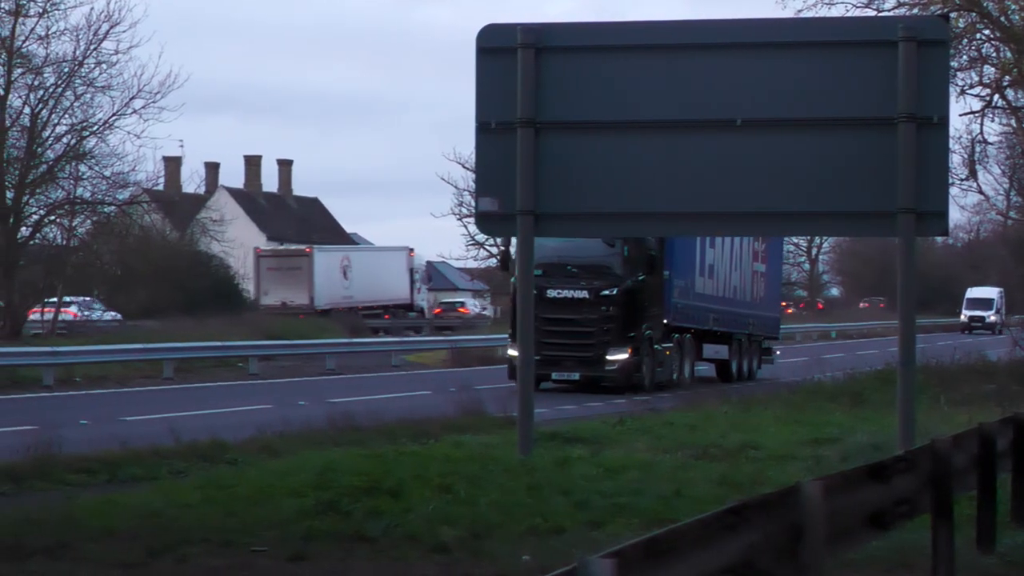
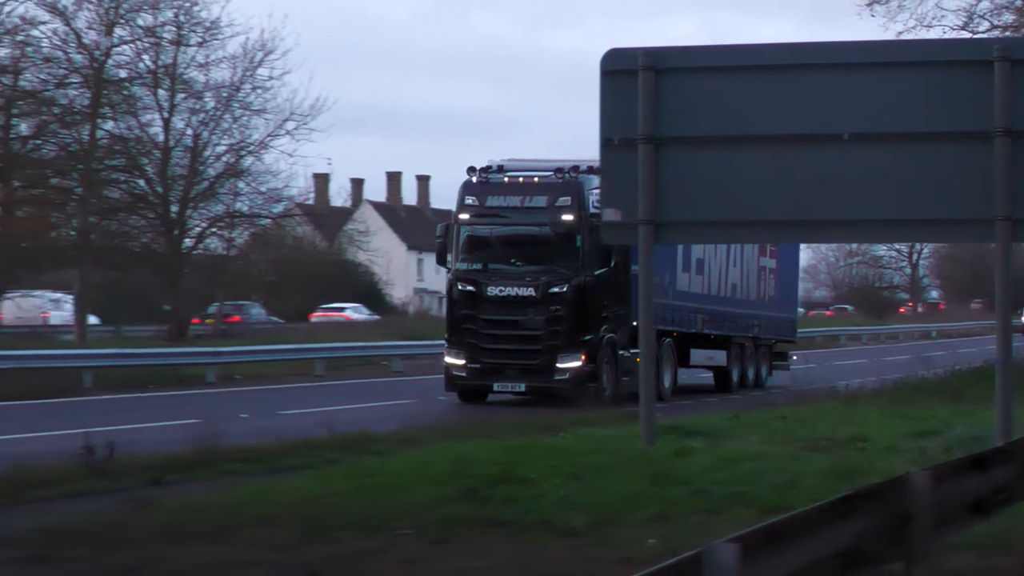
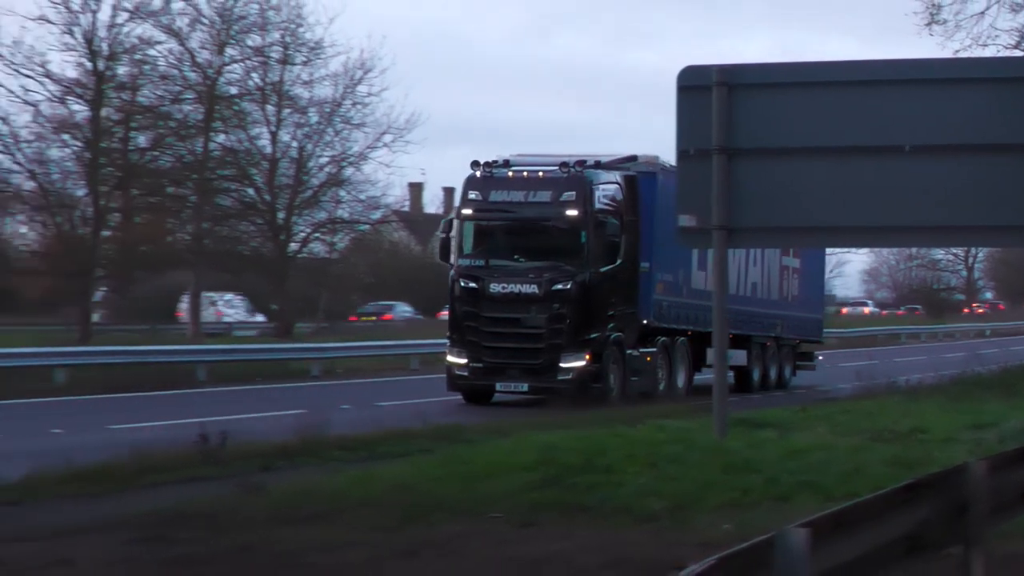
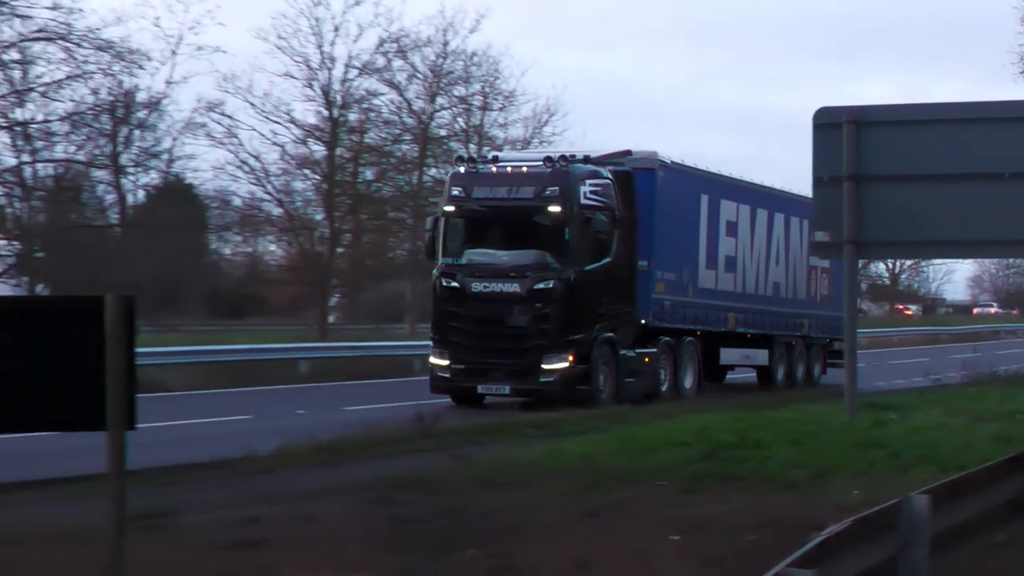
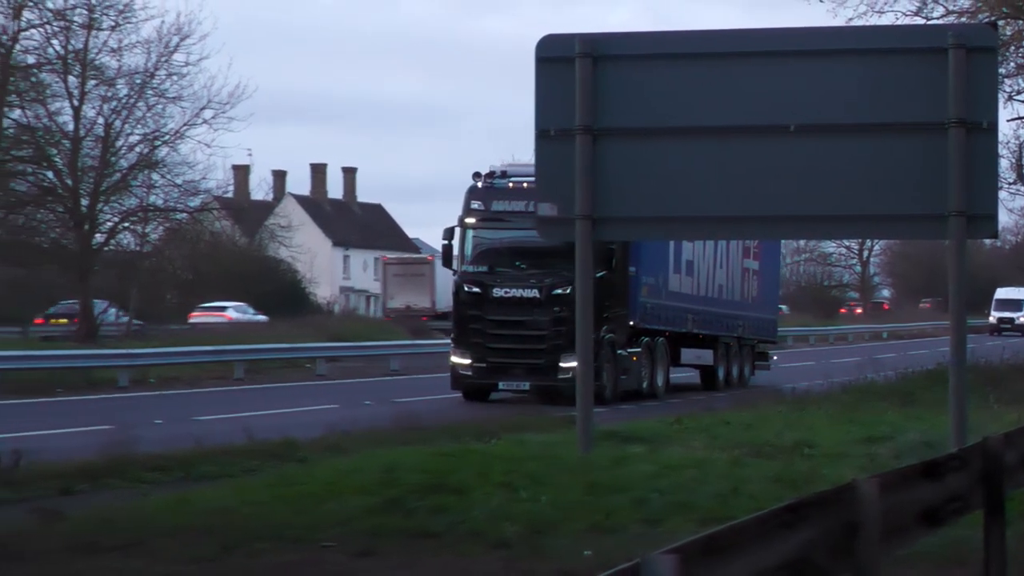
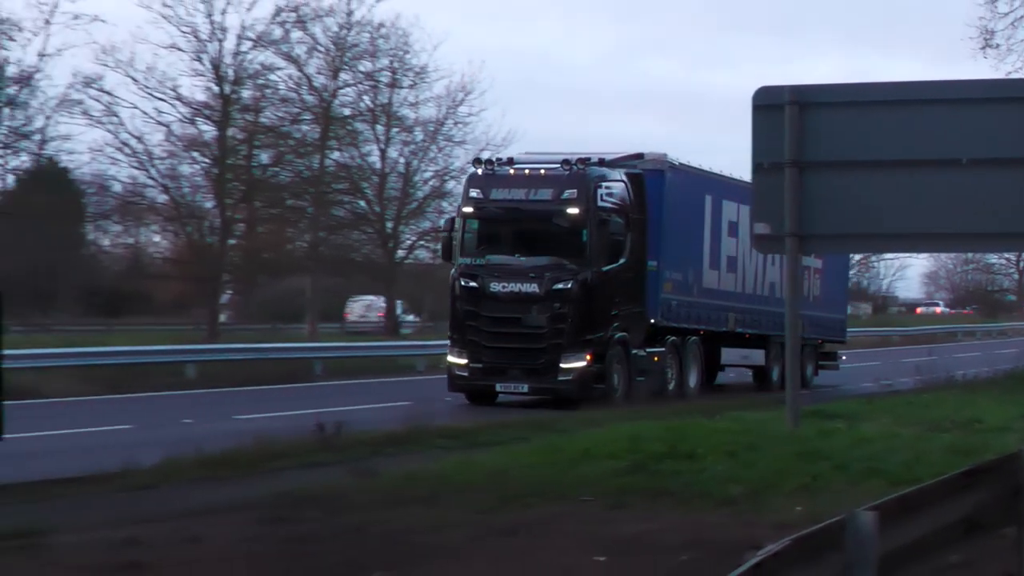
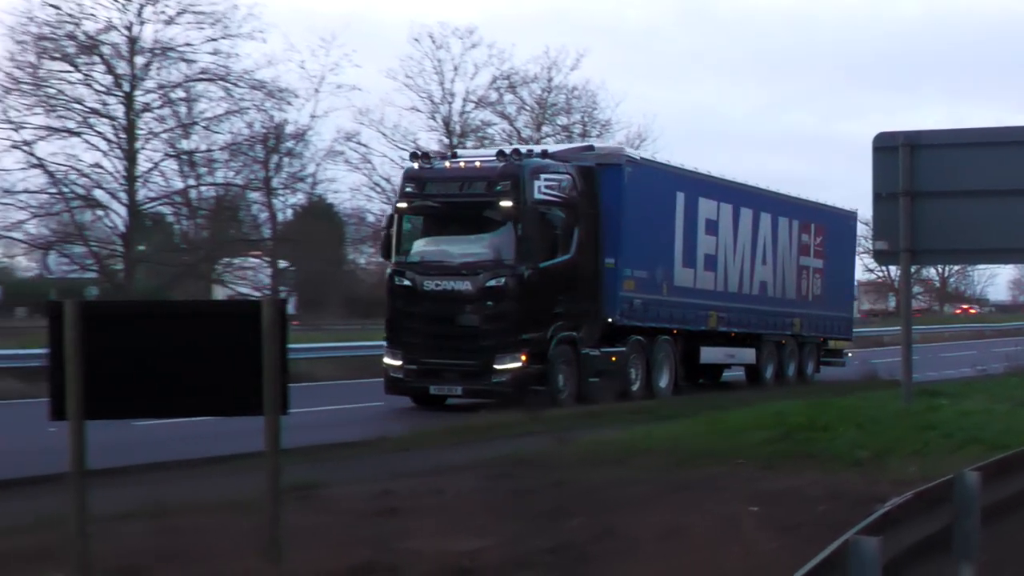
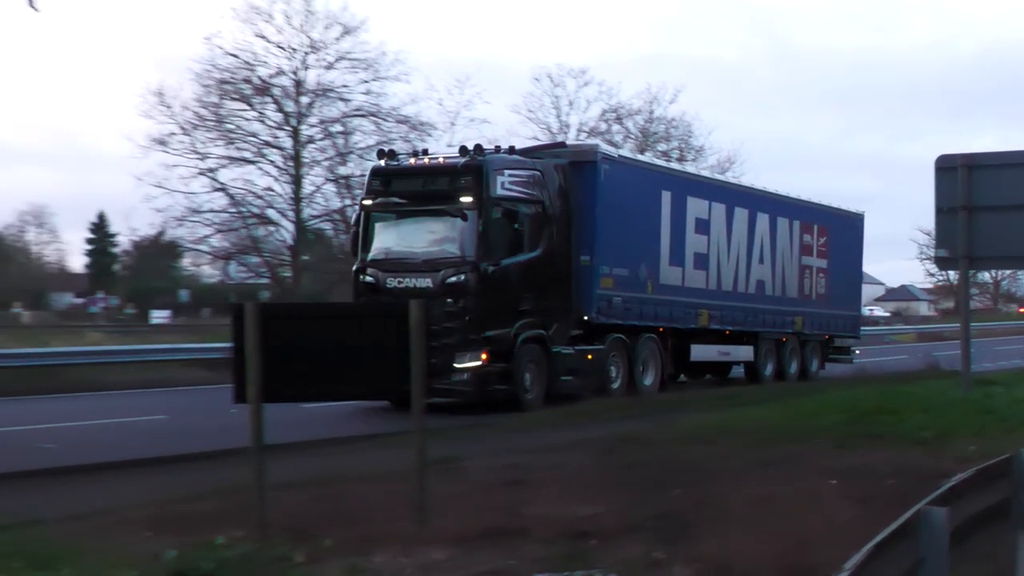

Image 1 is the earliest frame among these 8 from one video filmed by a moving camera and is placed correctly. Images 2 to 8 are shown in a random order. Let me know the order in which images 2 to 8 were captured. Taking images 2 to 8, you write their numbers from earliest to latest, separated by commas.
5, 2, 3, 6, 4, 7, 8
